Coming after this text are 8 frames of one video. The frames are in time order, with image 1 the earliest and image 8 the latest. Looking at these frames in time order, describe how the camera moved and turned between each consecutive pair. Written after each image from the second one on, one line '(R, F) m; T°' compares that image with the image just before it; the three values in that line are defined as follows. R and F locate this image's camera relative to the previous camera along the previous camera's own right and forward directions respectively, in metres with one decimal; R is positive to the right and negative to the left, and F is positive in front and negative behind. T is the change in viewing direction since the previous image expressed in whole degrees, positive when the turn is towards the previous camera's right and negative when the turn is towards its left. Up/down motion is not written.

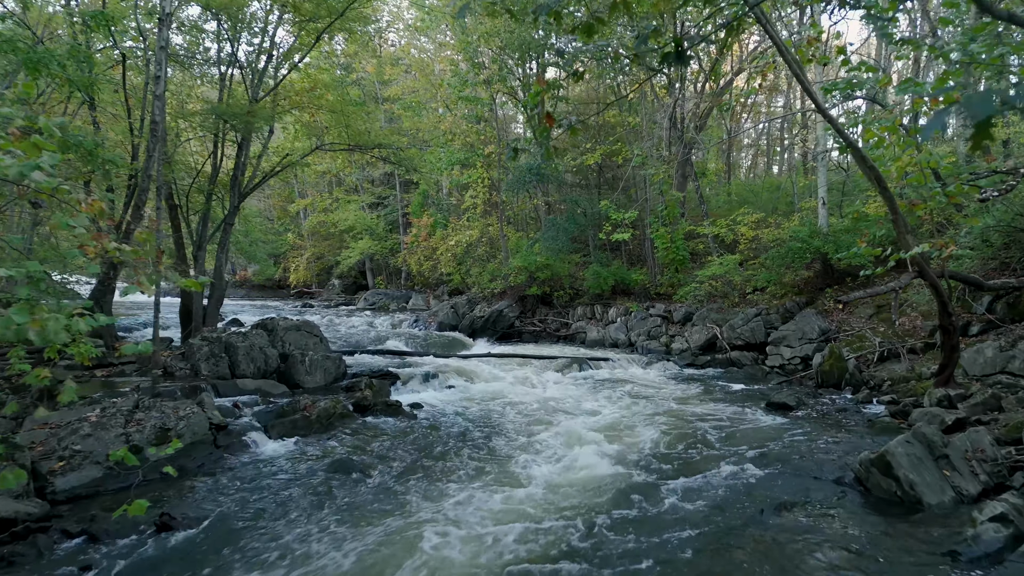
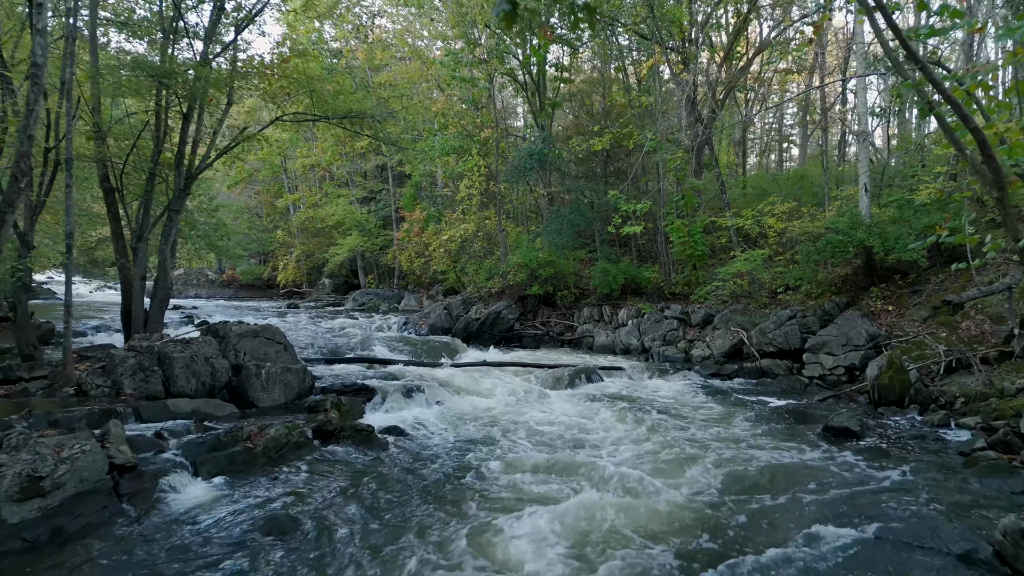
(0.0, +1.7) m; 0°
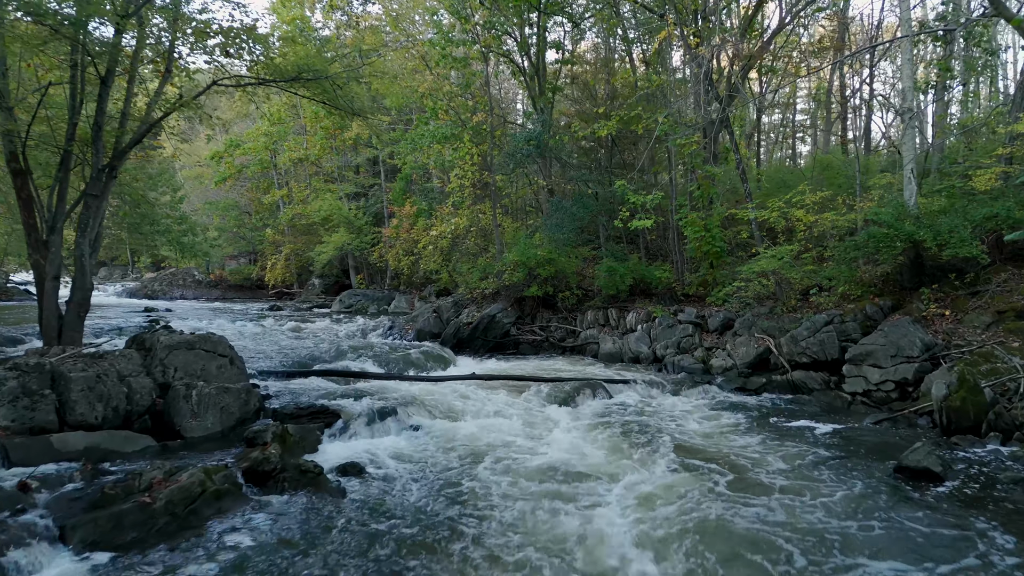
(+0.1, +1.6) m; 0°
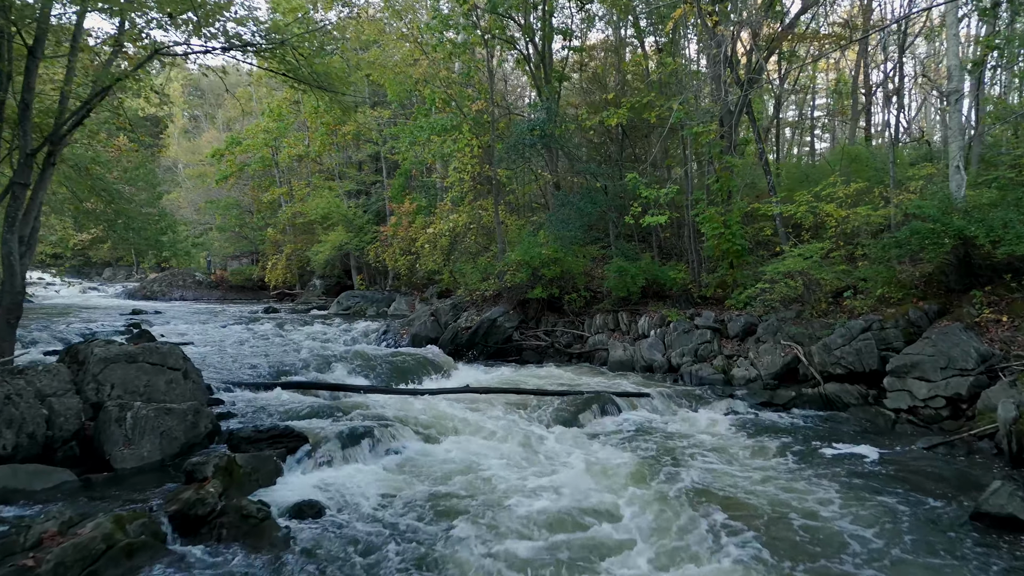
(+0.2, +1.0) m; -1°
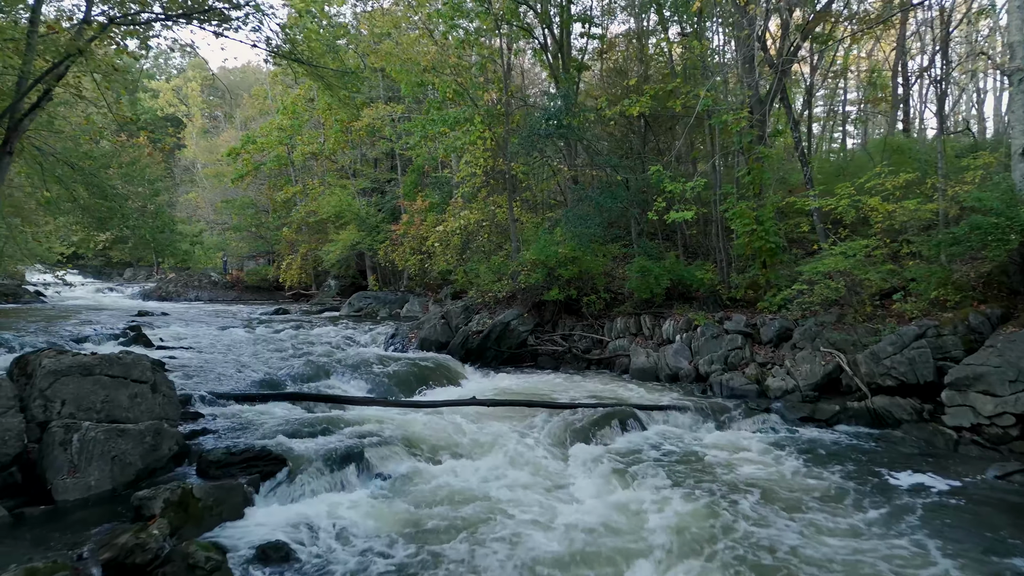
(+0.1, +0.8) m; -2°
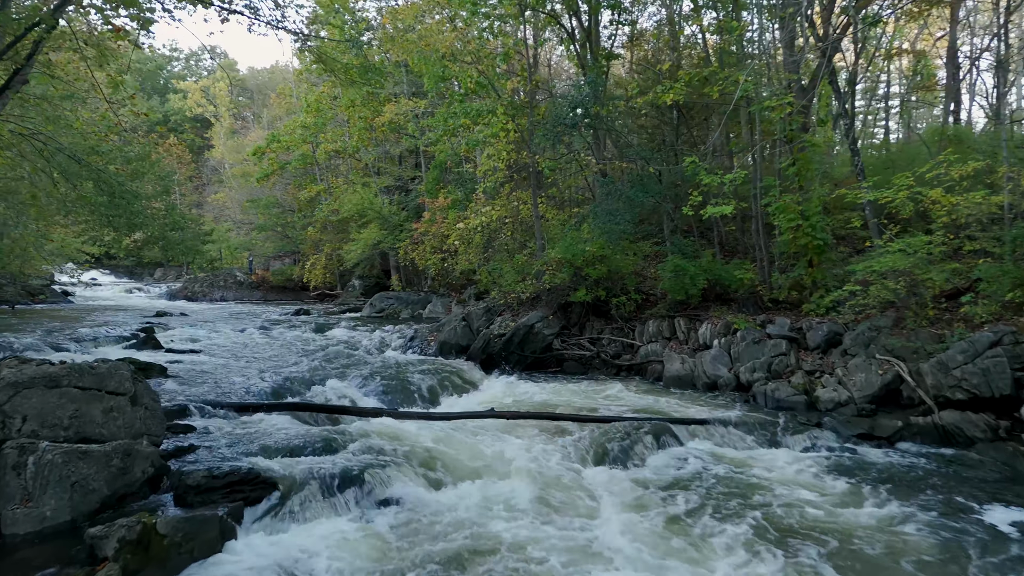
(+0.1, +0.7) m; -2°
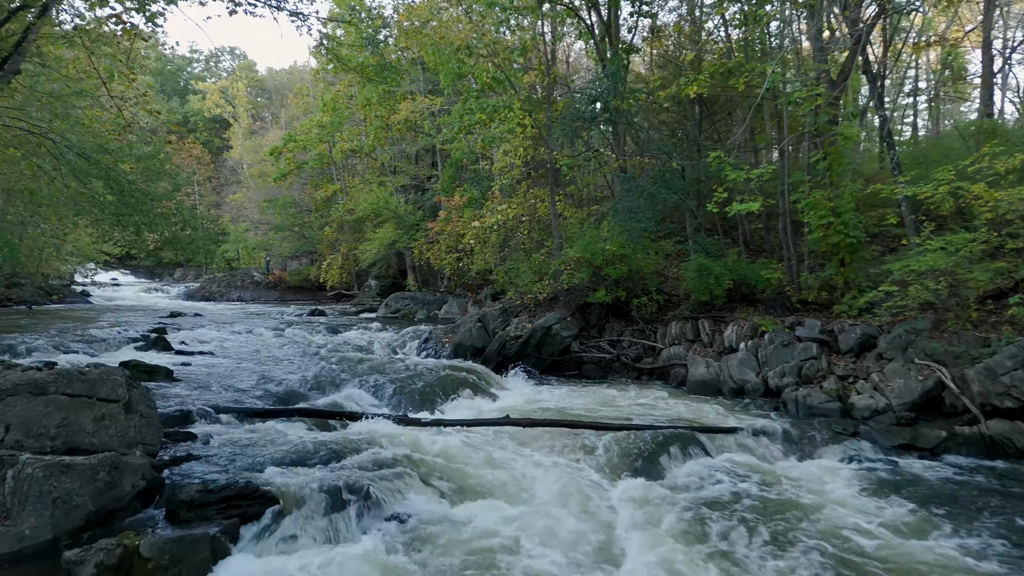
(0.0, +0.4) m; -1°
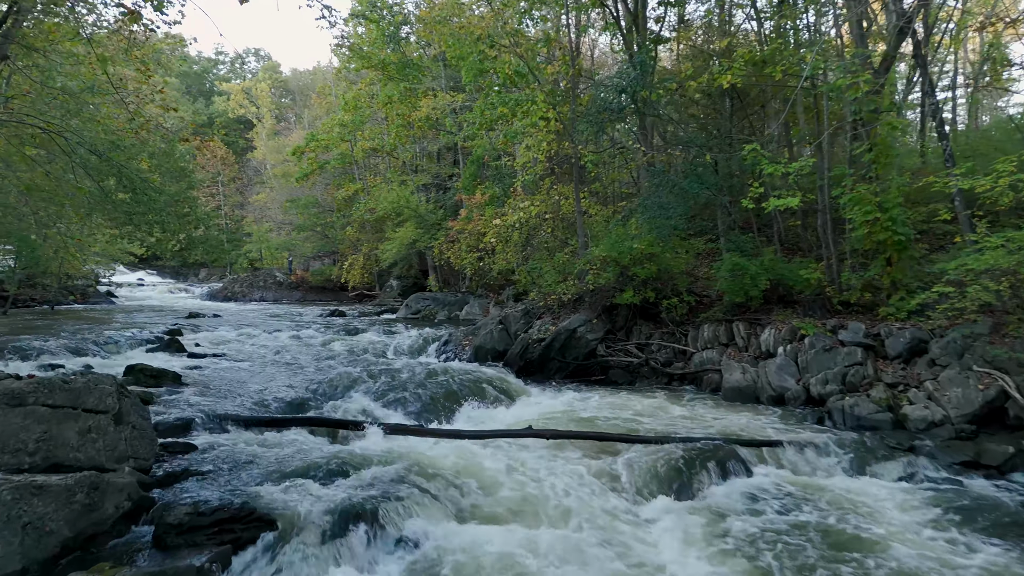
(0.0, +0.5) m; -2°
